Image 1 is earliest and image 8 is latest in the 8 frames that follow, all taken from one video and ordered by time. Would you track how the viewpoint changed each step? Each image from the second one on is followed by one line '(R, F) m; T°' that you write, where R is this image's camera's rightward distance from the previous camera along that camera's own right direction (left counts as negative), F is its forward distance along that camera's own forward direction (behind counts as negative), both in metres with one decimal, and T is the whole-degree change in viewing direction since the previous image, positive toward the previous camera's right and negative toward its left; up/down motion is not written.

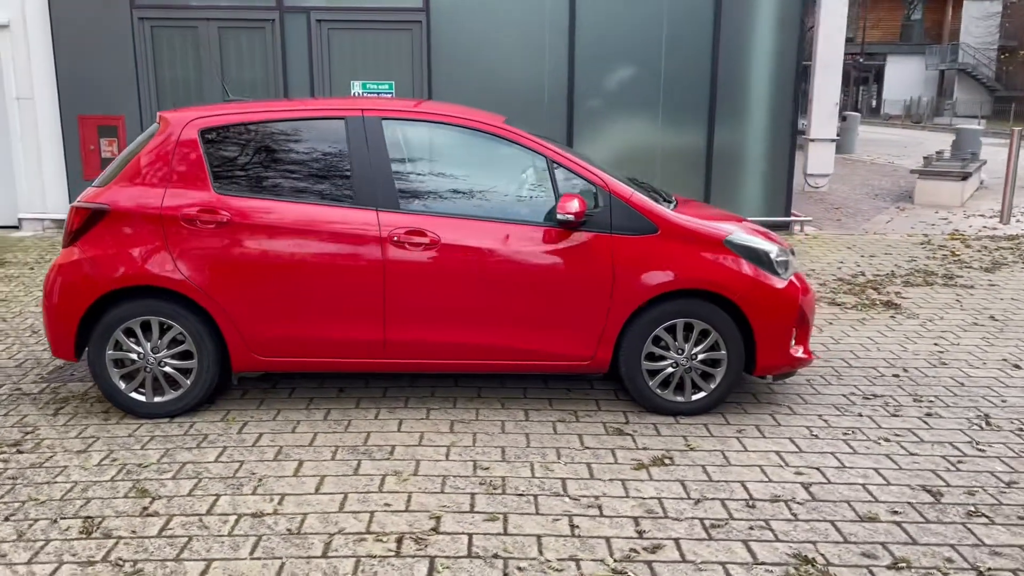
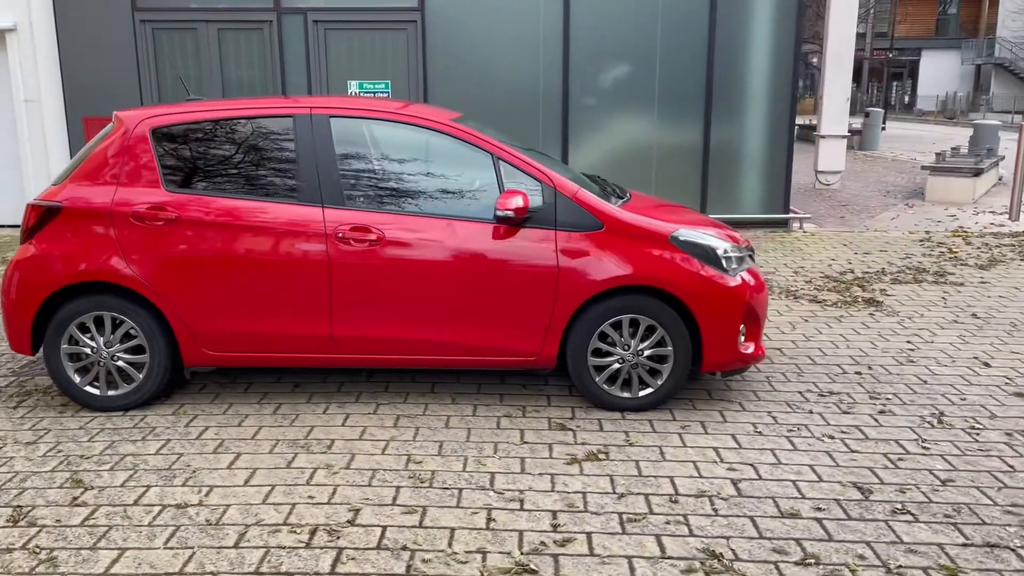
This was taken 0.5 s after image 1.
(+0.5, 0.0) m; -2°
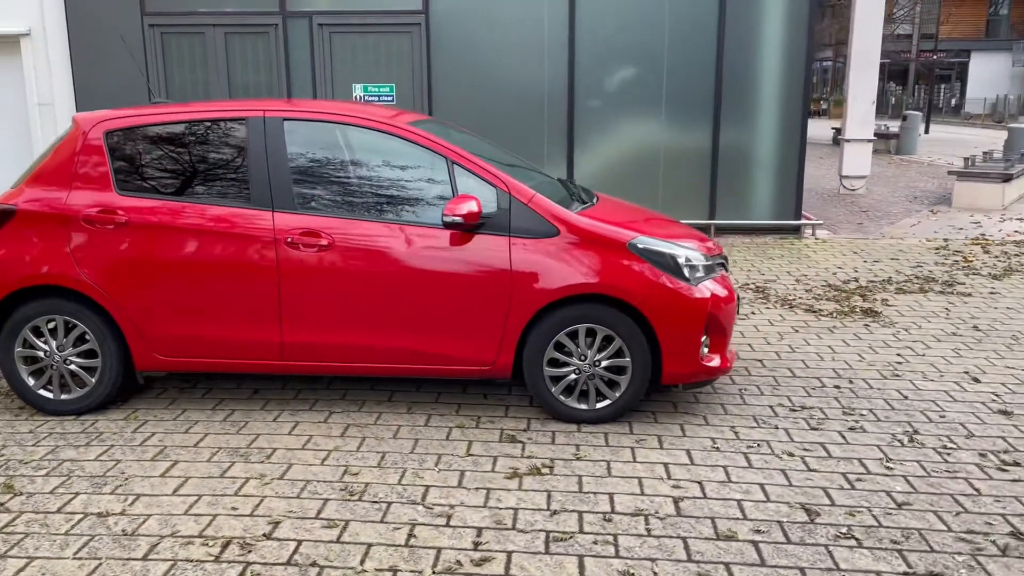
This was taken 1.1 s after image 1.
(+0.4, +0.1) m; -3°
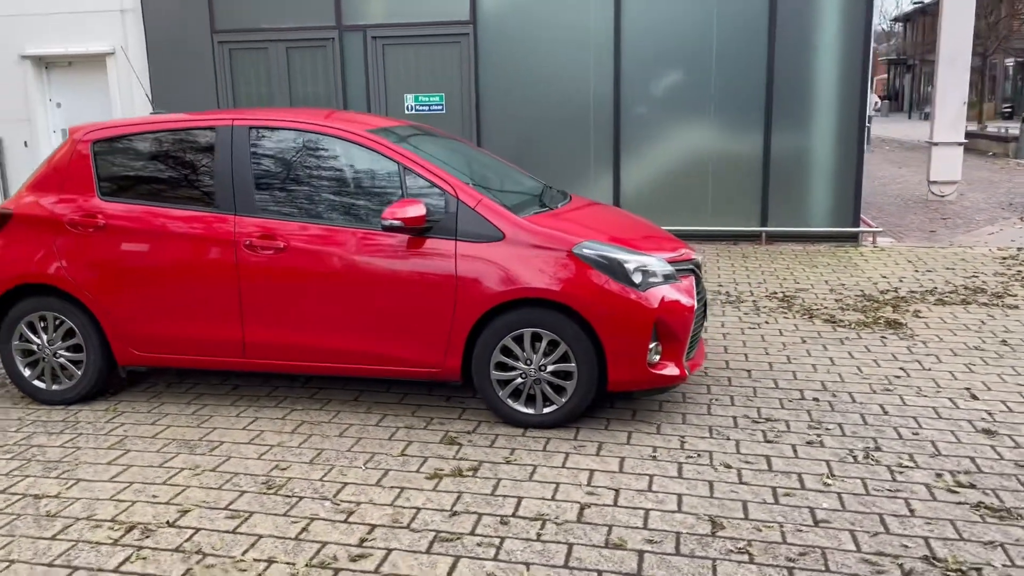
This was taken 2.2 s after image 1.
(+0.9, 0.0) m; -8°
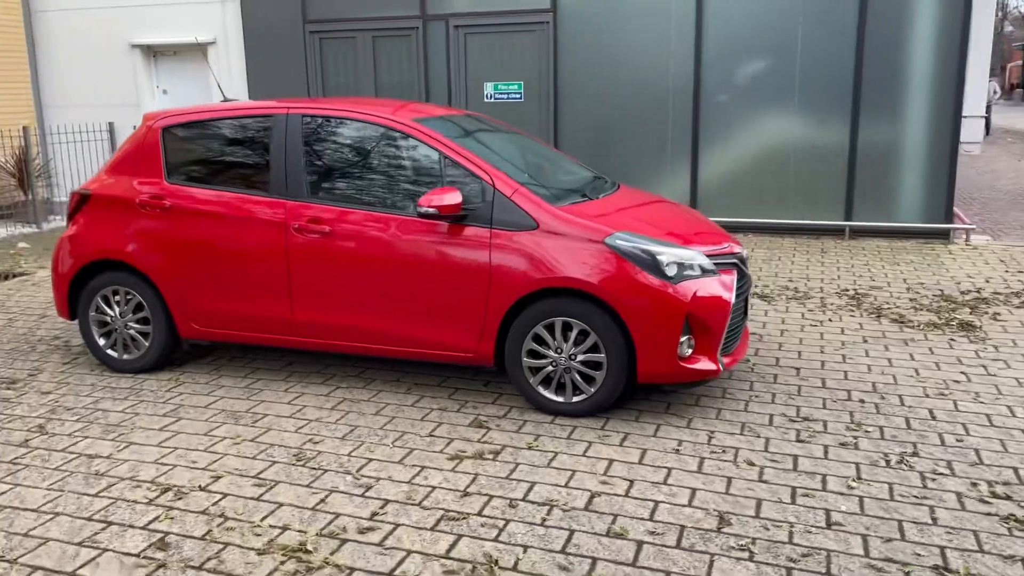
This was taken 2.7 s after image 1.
(+0.4, 0.0) m; -7°
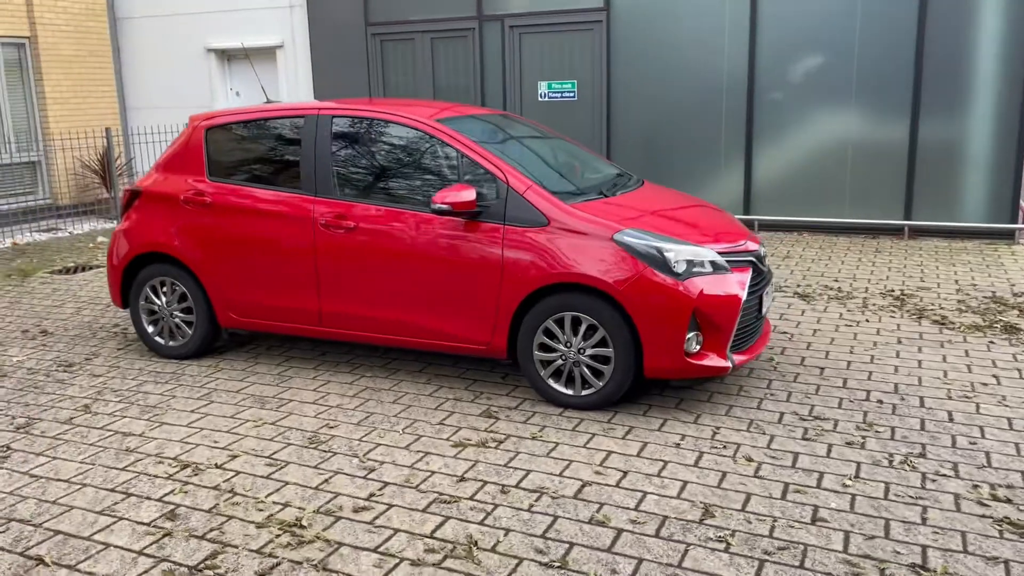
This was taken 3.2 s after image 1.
(+0.4, -0.1) m; -5°
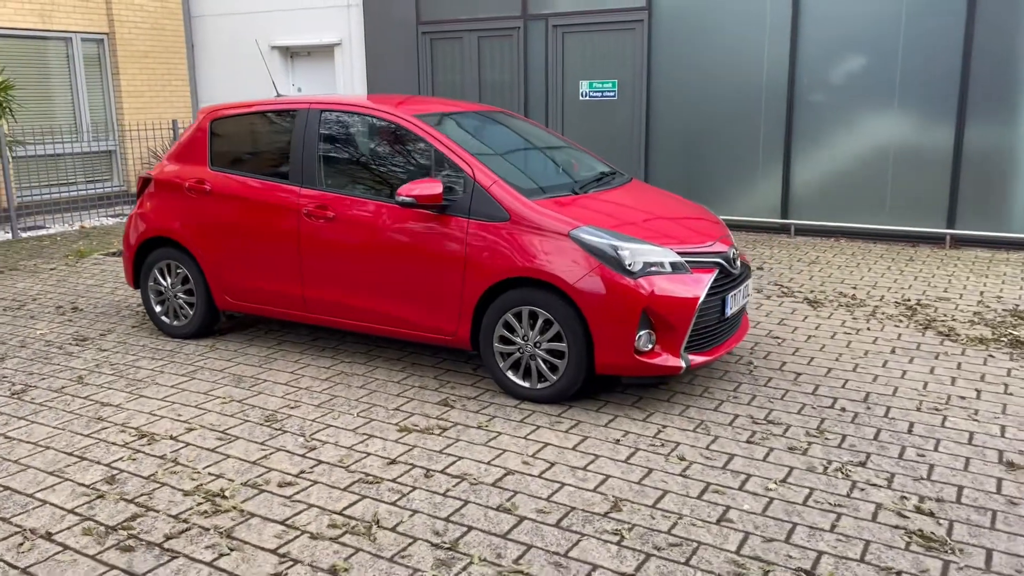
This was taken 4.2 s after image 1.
(+0.7, -0.1) m; -6°
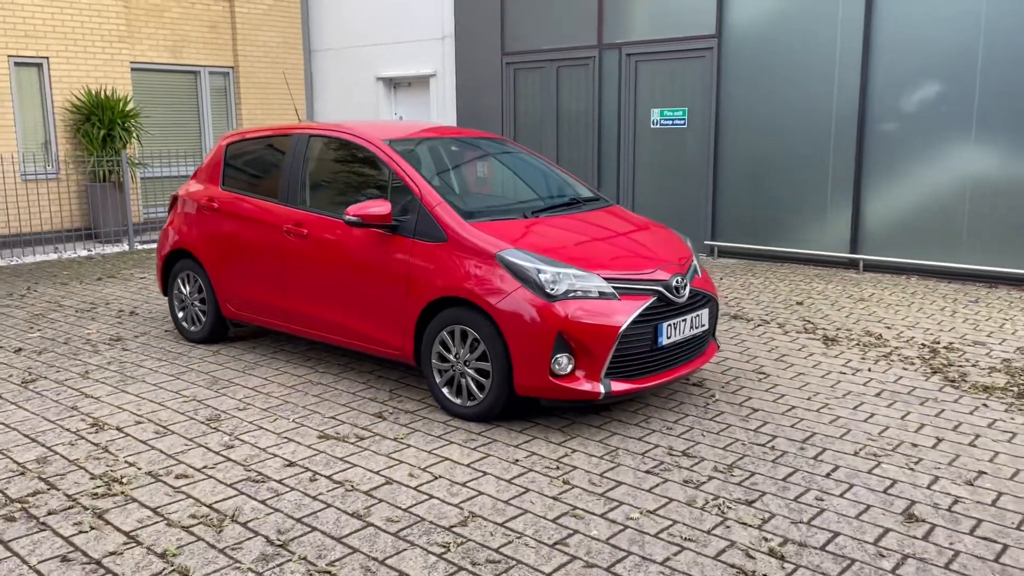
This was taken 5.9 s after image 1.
(+1.2, 0.0) m; -10°
